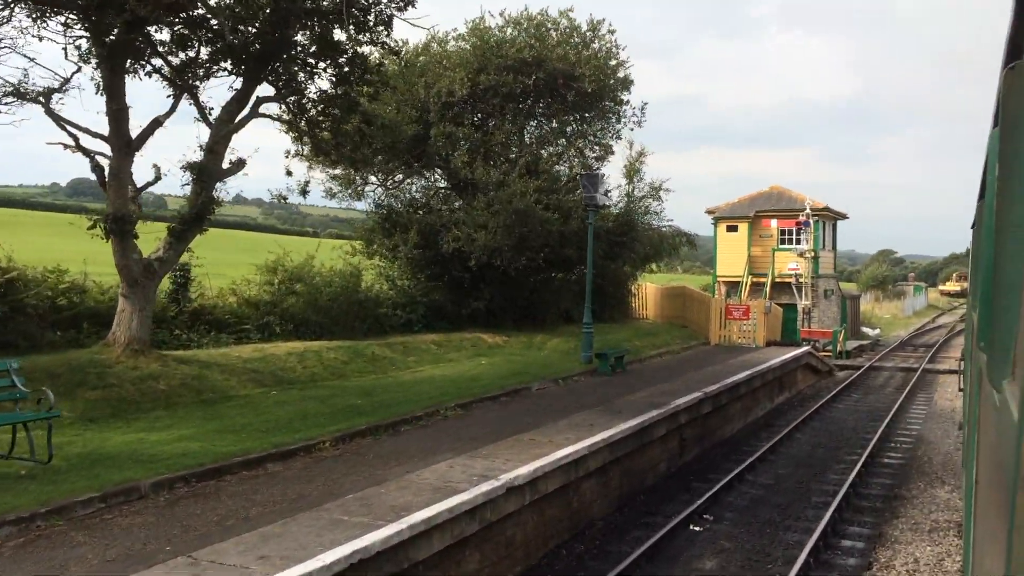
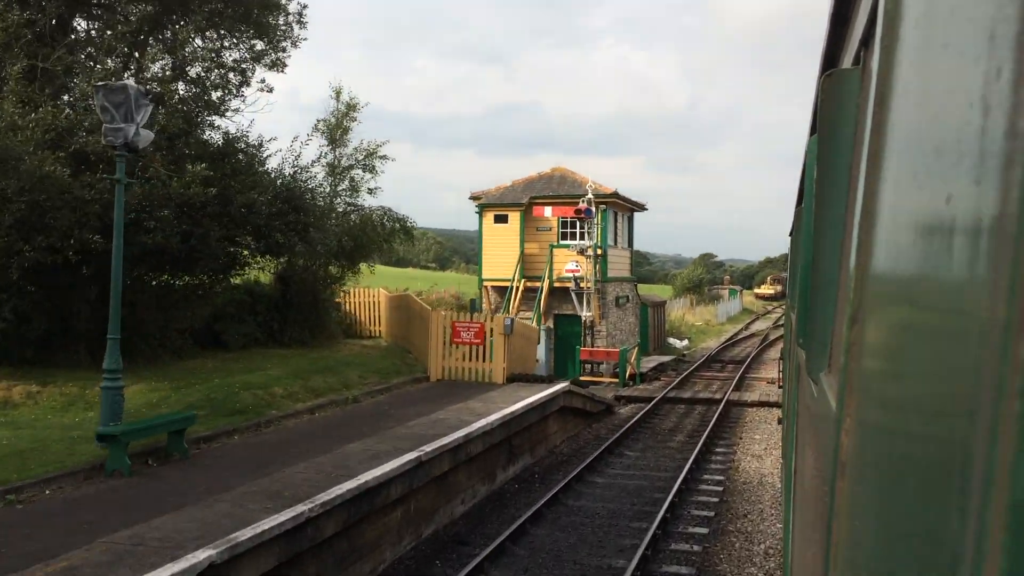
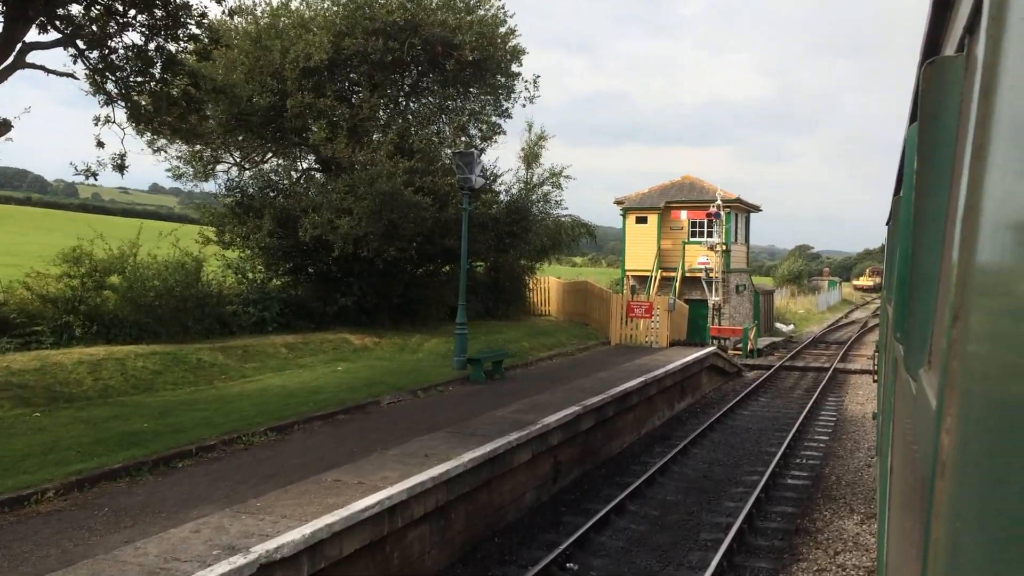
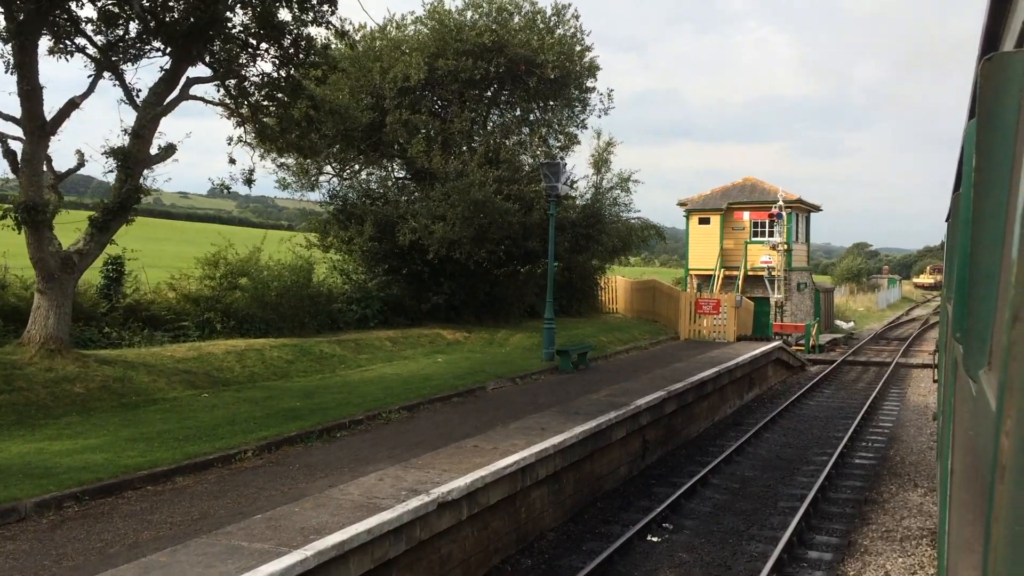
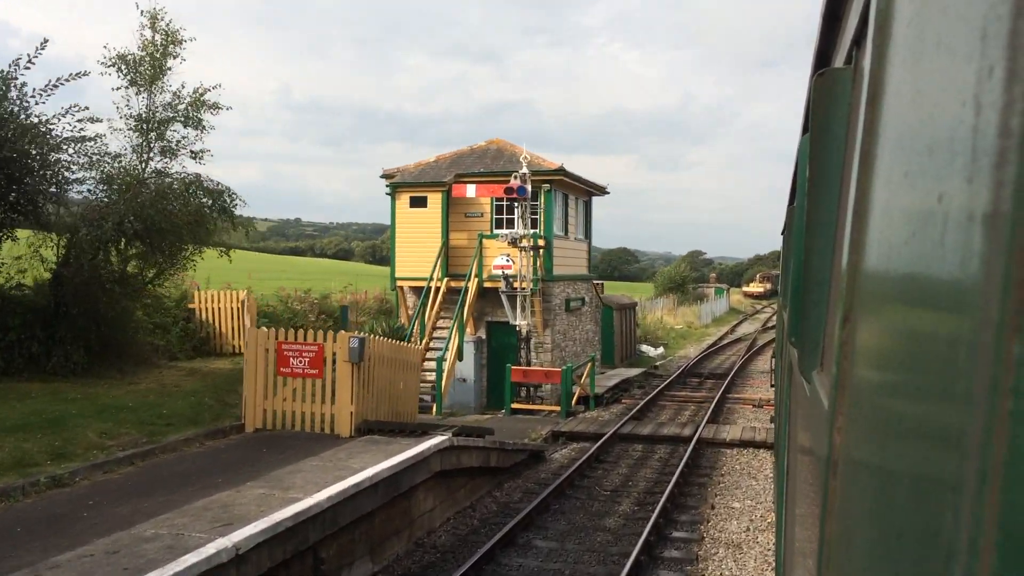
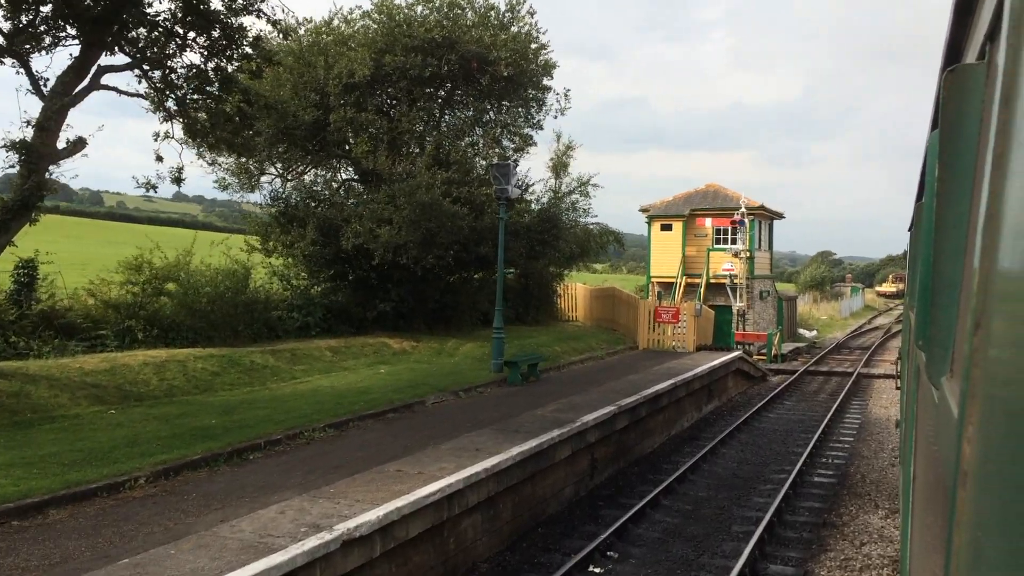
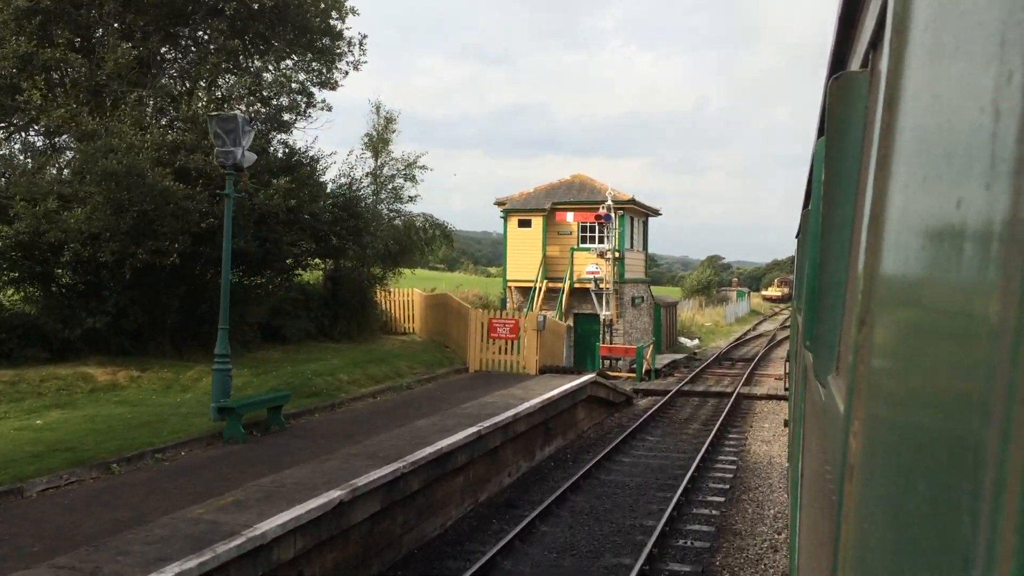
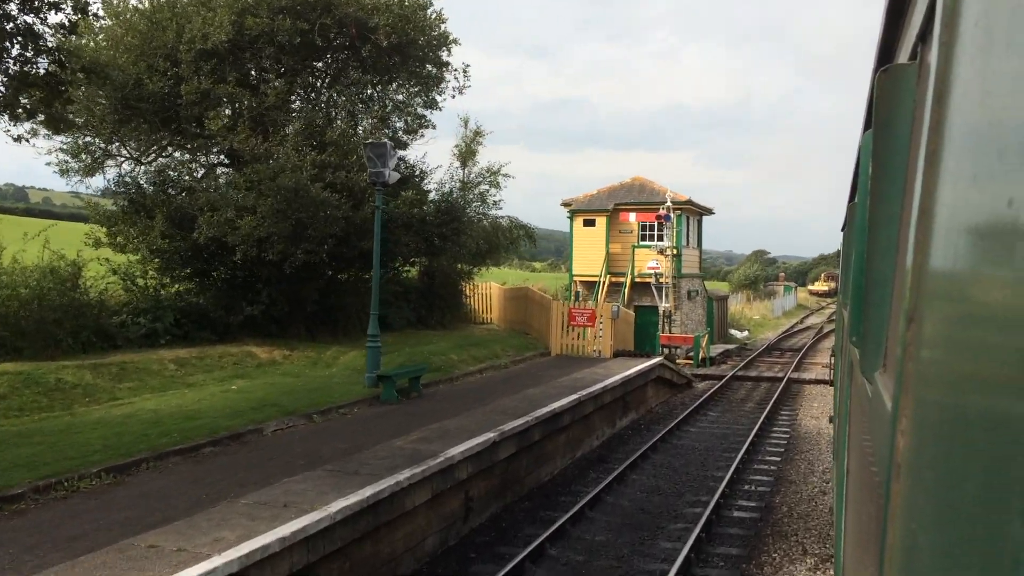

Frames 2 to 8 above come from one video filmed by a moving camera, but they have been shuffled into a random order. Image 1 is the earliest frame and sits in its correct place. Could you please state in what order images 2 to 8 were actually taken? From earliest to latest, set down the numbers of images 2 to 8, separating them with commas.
4, 6, 3, 8, 7, 2, 5
